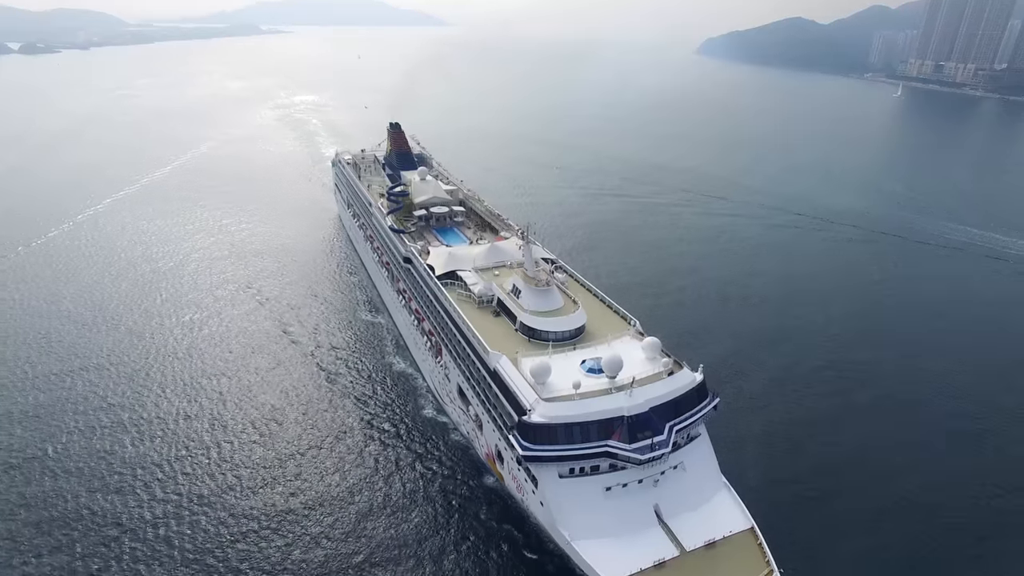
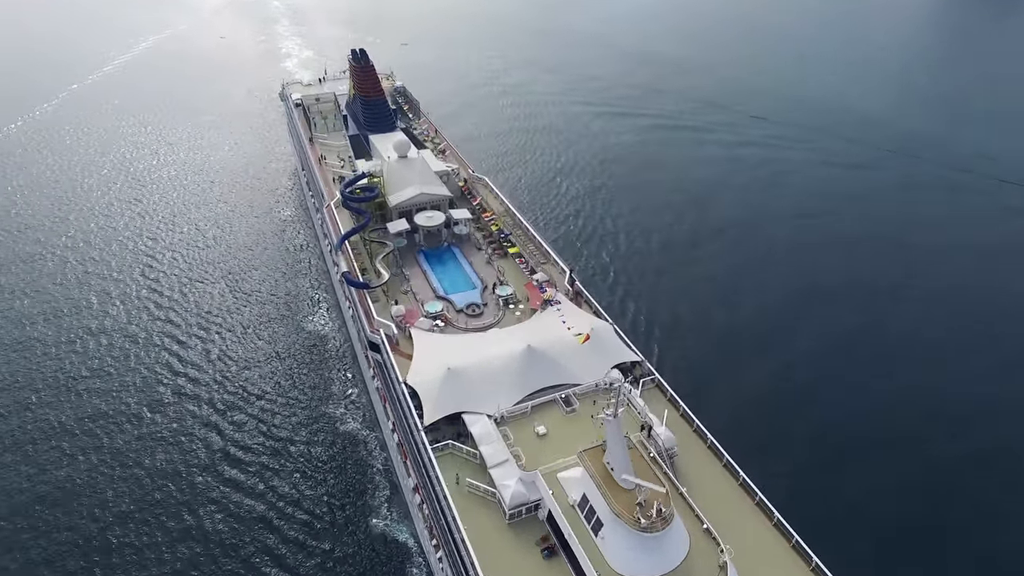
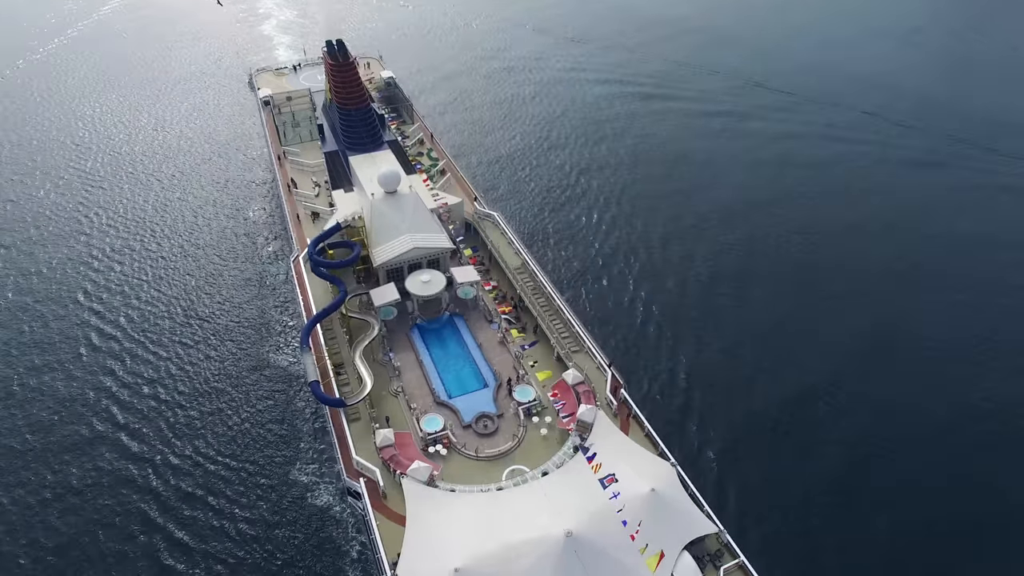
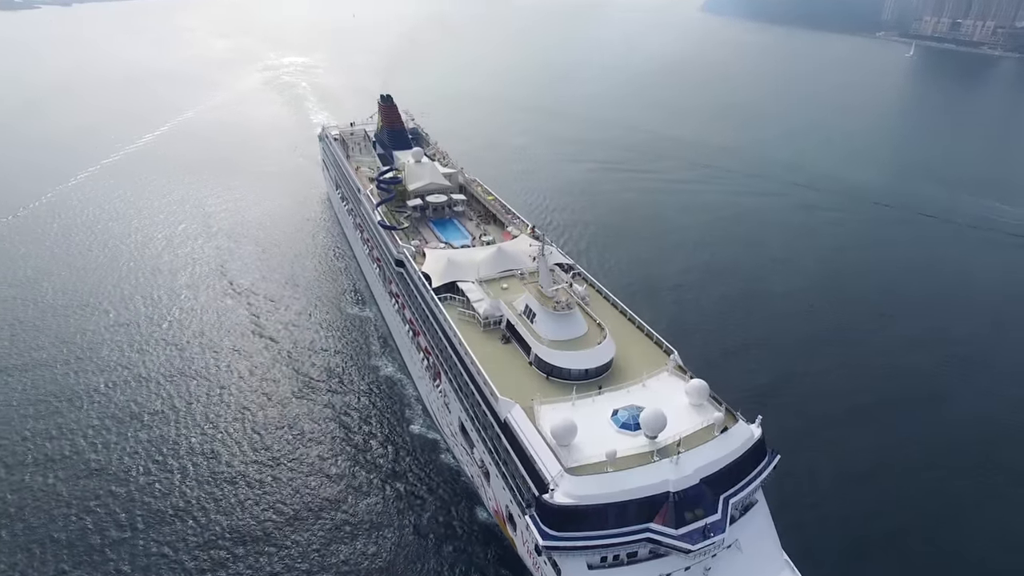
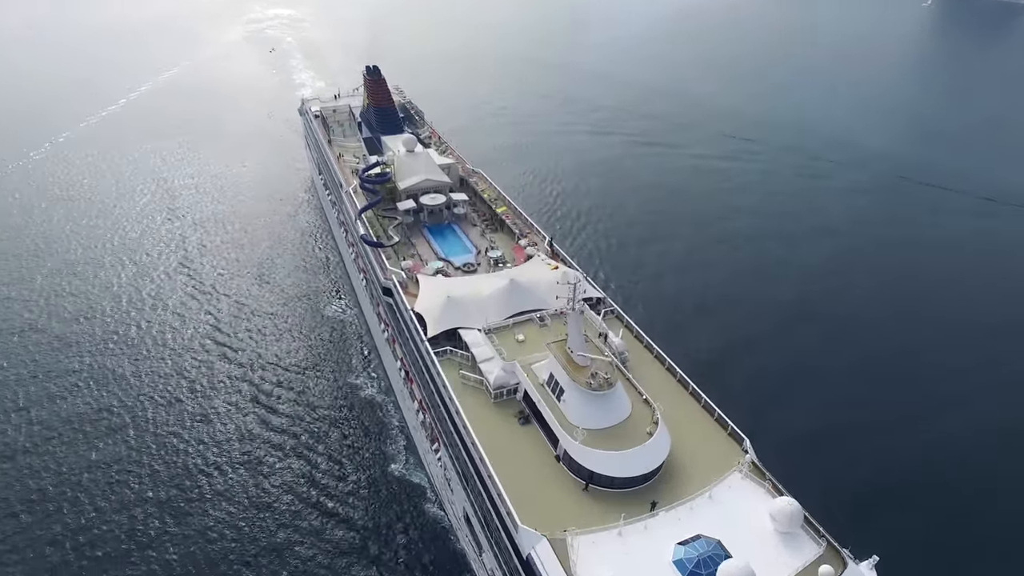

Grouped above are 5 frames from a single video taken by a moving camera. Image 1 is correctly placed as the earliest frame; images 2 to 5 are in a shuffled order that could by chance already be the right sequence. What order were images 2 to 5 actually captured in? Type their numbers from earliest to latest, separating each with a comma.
4, 5, 2, 3
